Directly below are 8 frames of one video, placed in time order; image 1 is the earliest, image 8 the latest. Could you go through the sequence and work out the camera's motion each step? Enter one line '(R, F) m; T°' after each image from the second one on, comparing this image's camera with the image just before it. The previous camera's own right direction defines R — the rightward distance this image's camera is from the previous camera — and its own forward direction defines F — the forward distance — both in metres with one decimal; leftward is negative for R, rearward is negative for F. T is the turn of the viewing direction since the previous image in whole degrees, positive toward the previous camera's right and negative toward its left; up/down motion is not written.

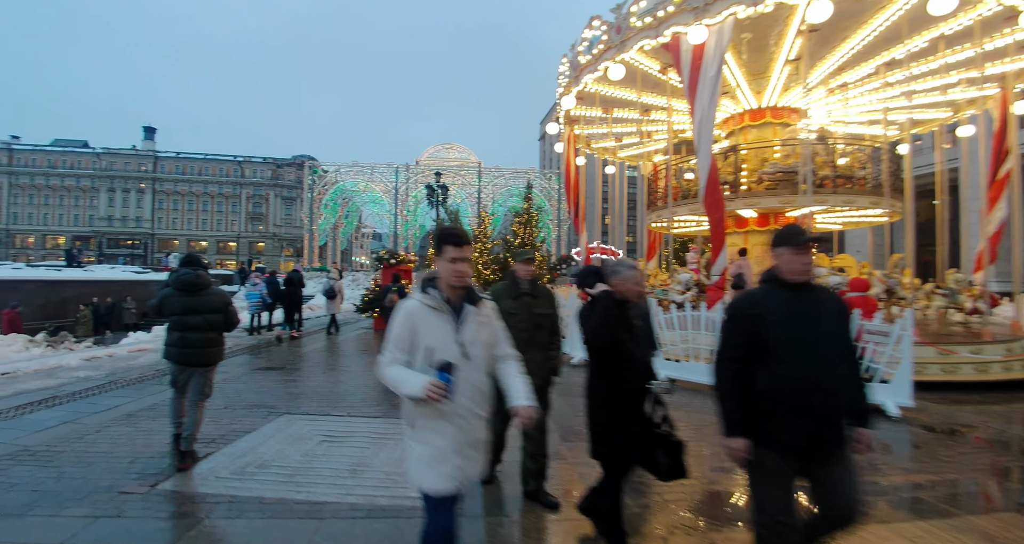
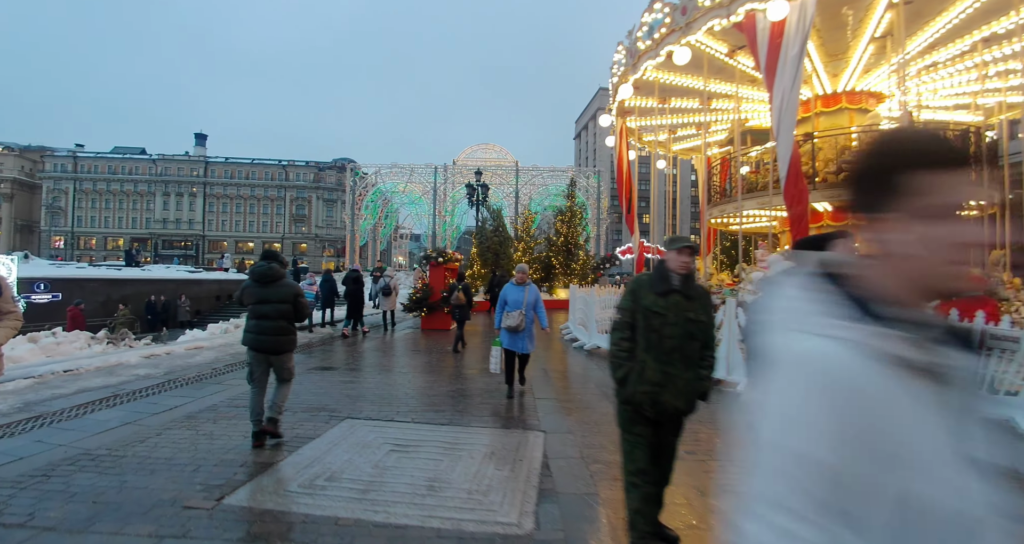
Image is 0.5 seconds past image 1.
(-0.5, +0.5) m; -4°
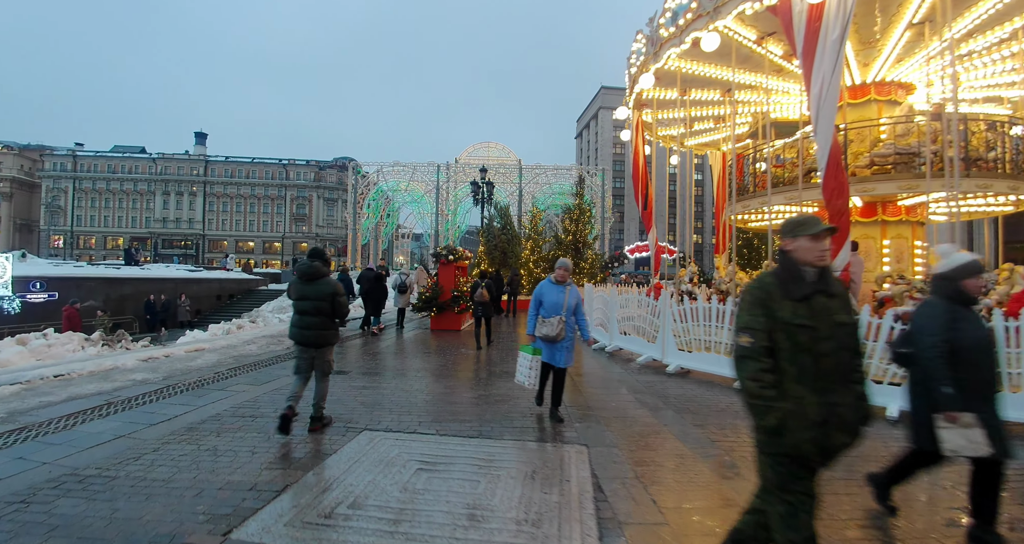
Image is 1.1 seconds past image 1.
(-0.3, +0.5) m; 0°
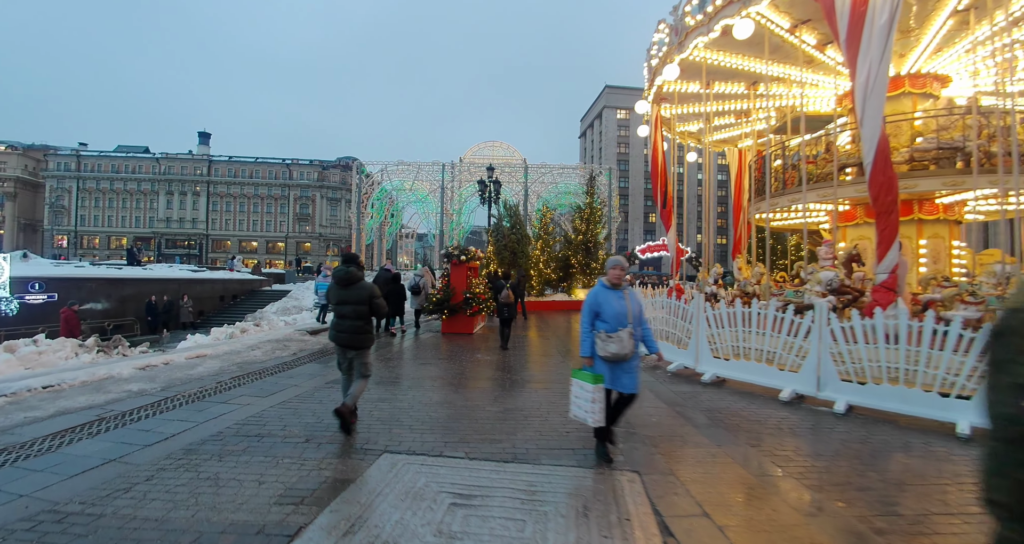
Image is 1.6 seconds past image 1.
(-0.3, +0.5) m; 0°
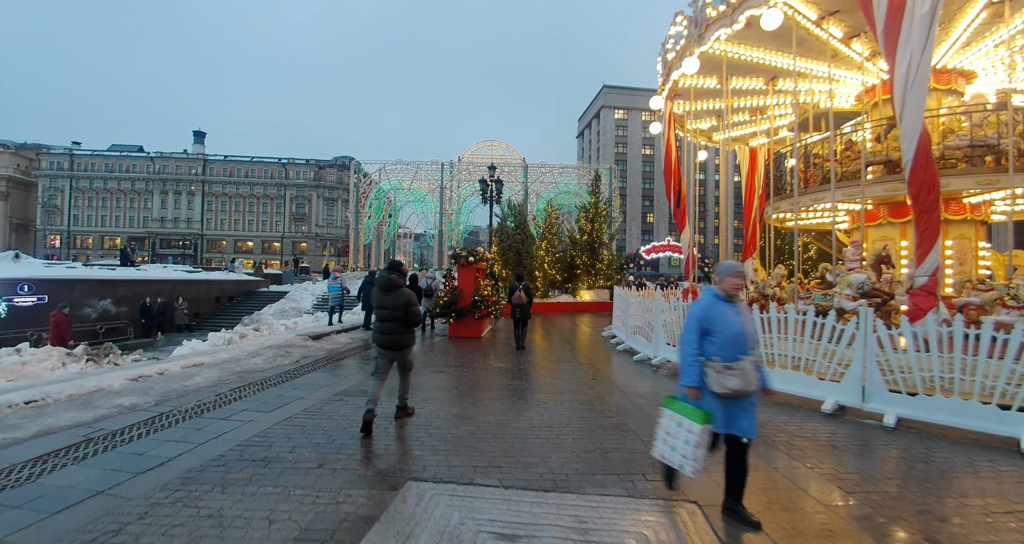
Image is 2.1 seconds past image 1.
(-0.3, +0.5) m; 0°
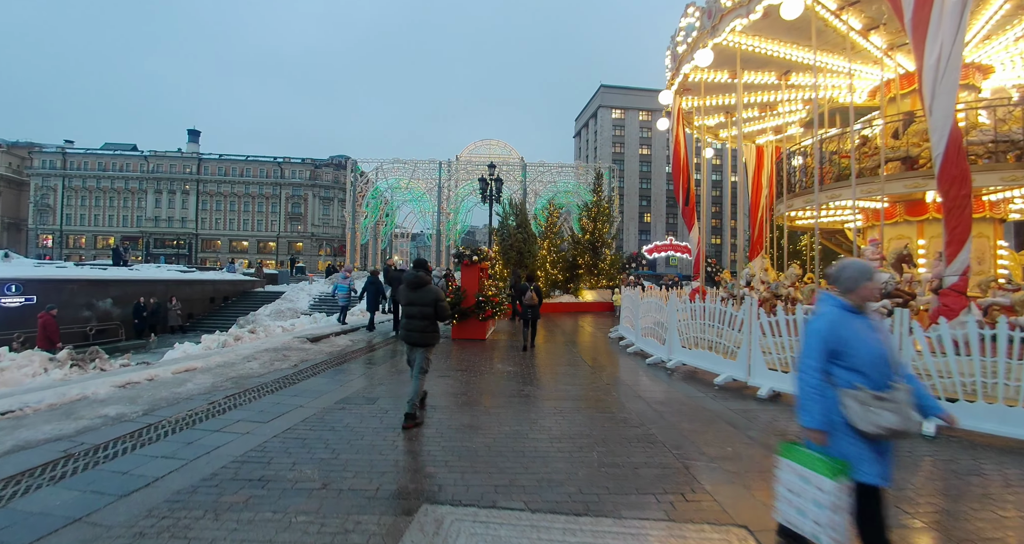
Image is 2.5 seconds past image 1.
(-0.2, +0.4) m; 0°
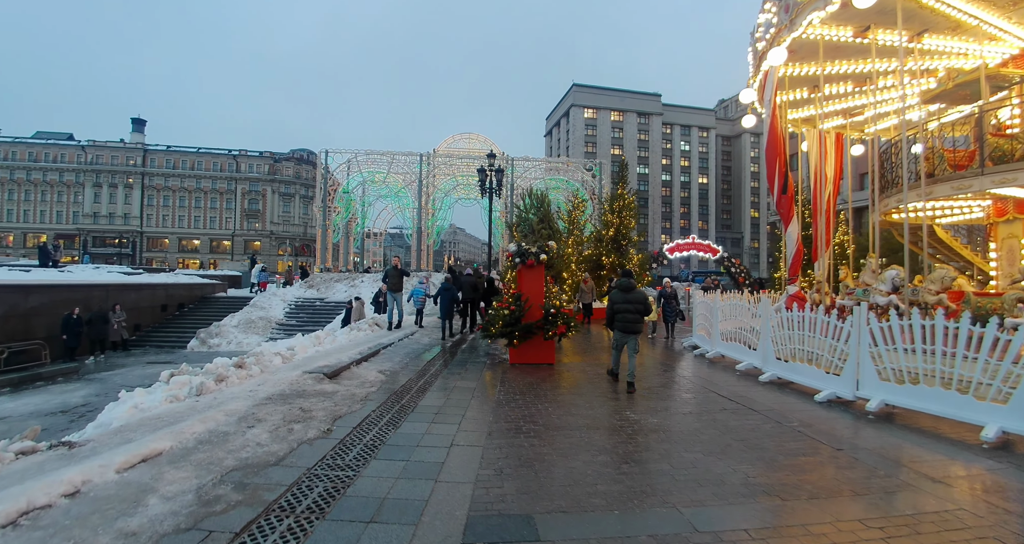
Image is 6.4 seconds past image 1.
(-2.0, +2.8) m; +4°
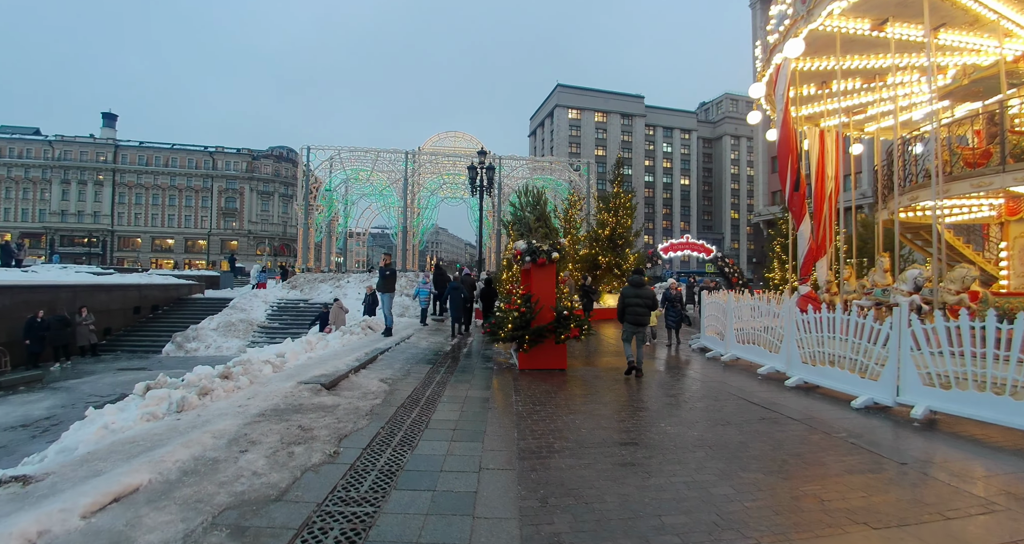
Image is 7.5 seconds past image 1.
(-0.4, +0.6) m; +2°
